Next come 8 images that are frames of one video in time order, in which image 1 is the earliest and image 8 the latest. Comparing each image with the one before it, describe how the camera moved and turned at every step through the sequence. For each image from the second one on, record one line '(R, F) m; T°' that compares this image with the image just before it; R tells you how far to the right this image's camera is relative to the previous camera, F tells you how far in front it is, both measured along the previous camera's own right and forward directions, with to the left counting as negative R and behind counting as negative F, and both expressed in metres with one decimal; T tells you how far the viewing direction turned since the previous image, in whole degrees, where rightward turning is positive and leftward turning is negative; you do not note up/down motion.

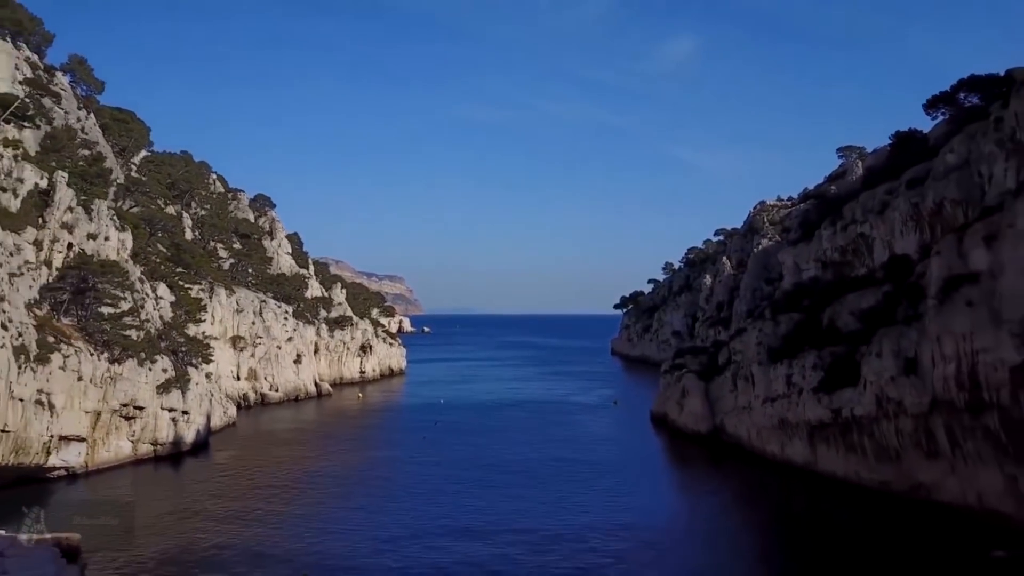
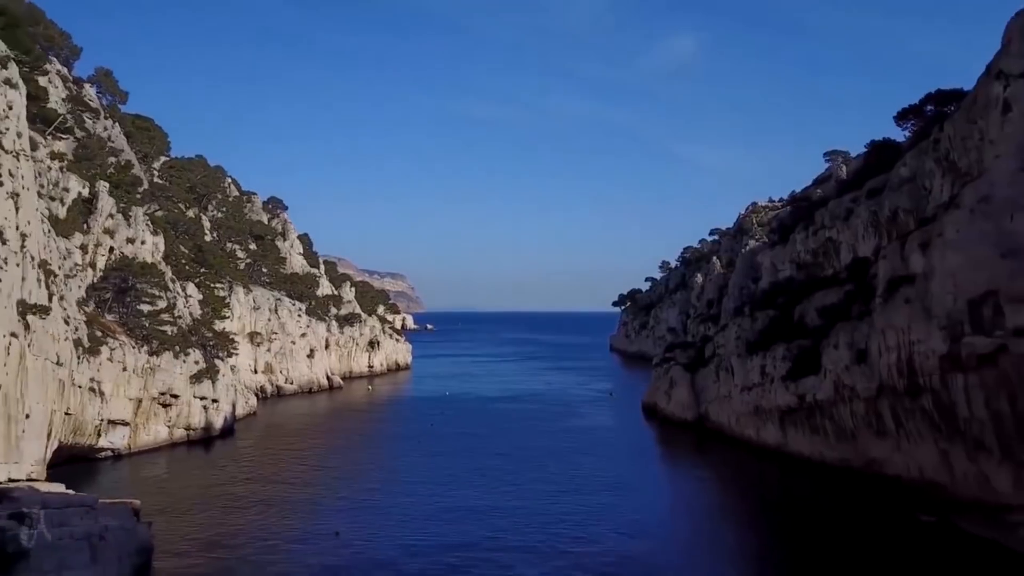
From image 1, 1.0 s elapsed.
(+0.1, -3.5) m; 0°
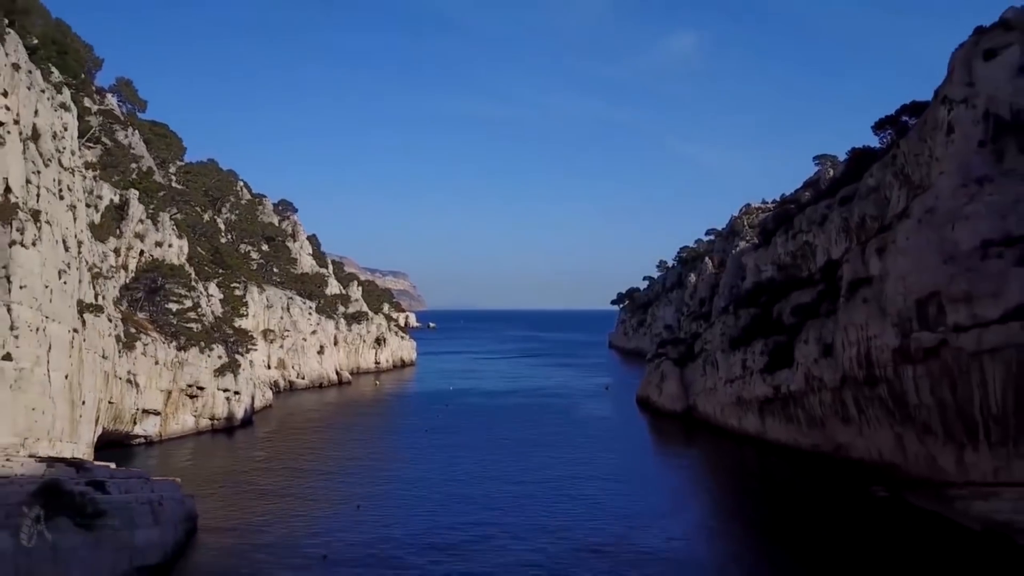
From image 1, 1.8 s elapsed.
(+0.1, -3.0) m; 0°
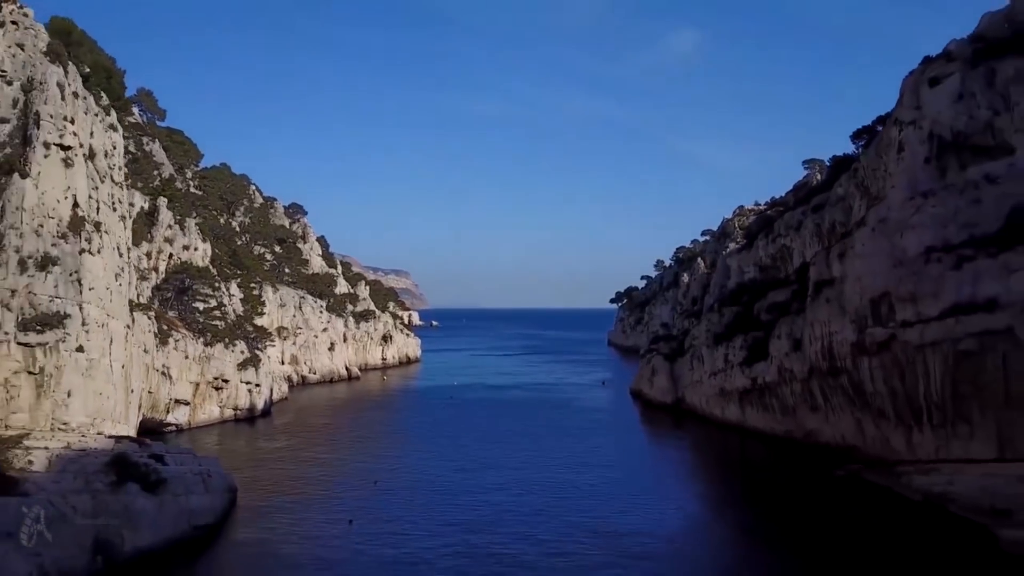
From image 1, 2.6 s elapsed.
(+0.1, -3.4) m; 0°
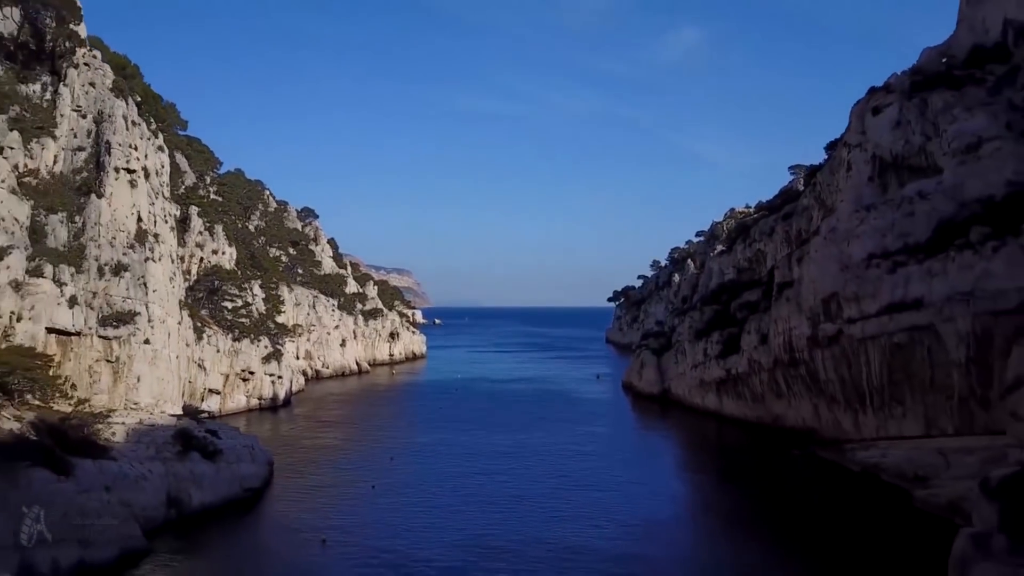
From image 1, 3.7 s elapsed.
(+0.2, -4.4) m; 0°
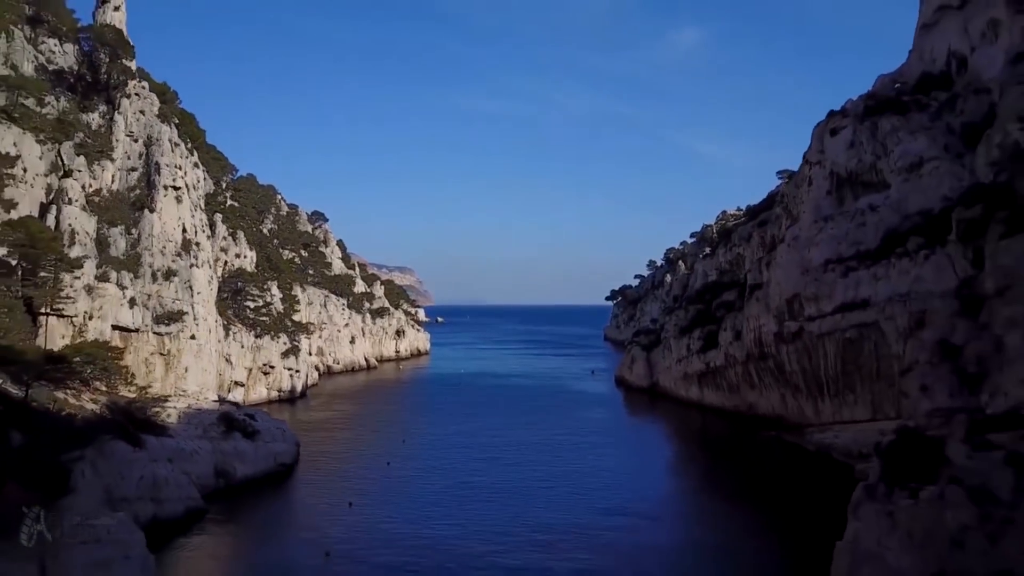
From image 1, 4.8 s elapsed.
(+0.2, -4.2) m; 0°
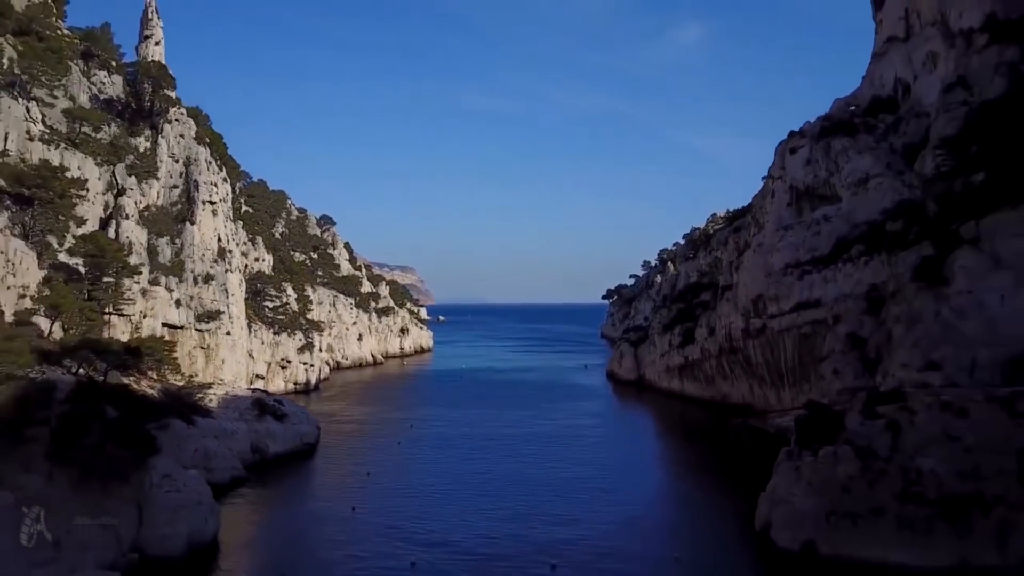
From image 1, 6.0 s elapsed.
(+0.3, -4.7) m; 0°
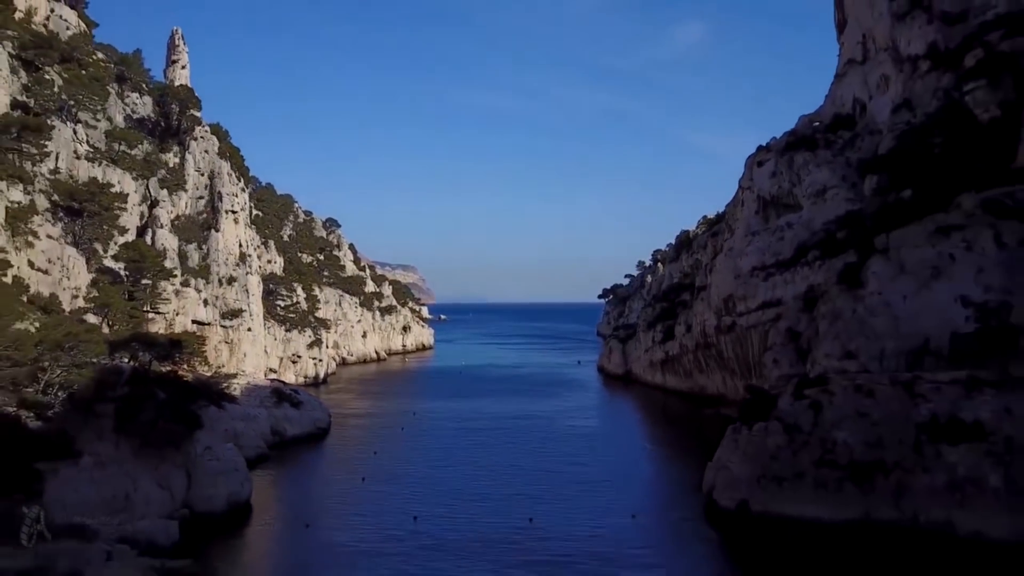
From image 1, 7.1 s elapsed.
(+0.6, -4.2) m; 0°
